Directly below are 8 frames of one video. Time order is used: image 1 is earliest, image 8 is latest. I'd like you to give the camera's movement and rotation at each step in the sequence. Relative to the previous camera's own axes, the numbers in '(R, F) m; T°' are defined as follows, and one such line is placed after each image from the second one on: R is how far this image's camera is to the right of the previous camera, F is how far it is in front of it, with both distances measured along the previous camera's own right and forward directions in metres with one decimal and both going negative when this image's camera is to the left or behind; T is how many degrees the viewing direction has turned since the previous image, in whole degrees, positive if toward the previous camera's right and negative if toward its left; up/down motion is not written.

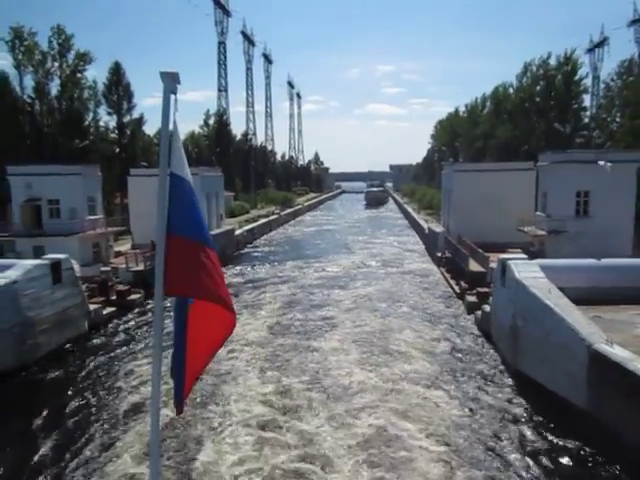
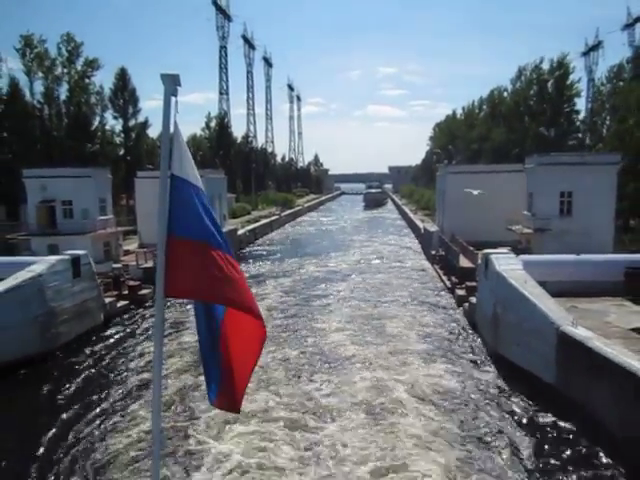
(0.0, -1.0) m; 0°
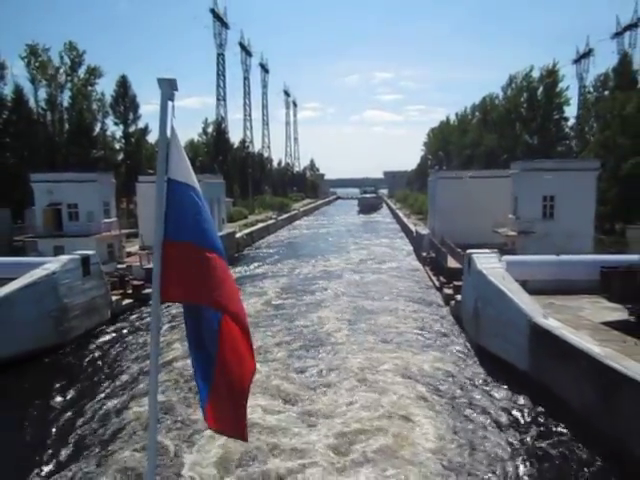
(0.0, -0.9) m; 0°
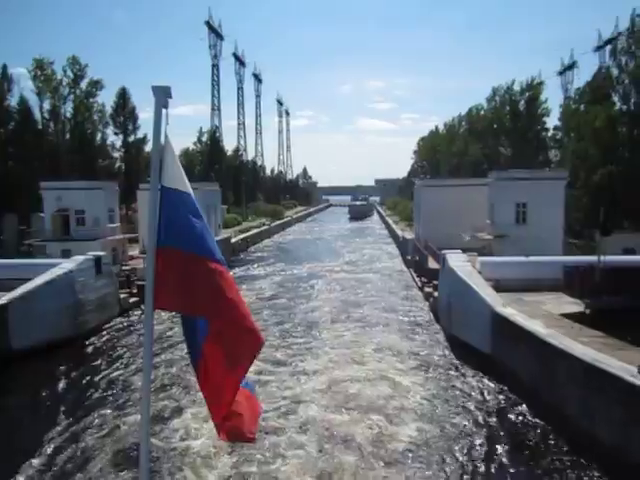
(+0.1, -1.5) m; +1°
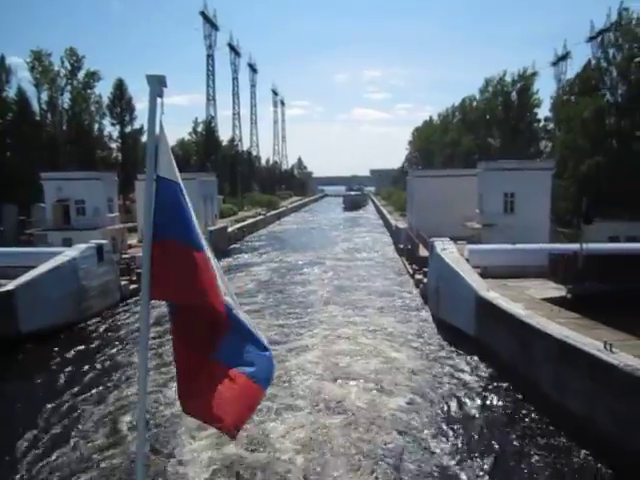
(0.0, -0.6) m; 0°
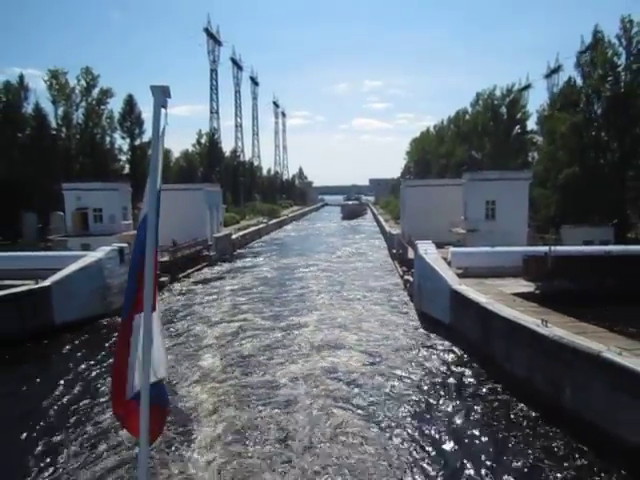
(+0.1, -1.9) m; 0°
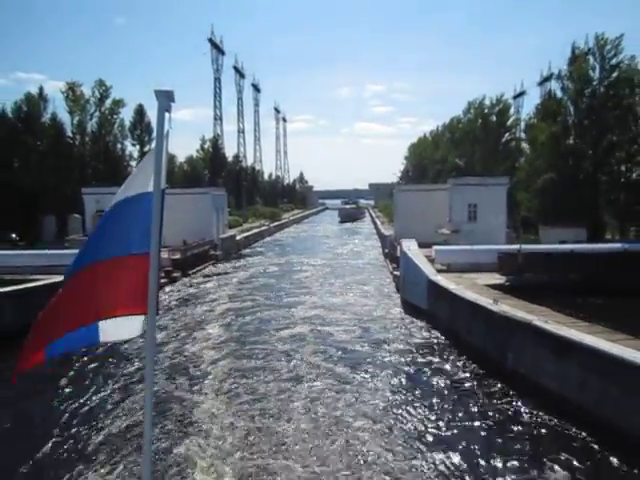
(+0.1, -2.2) m; 0°
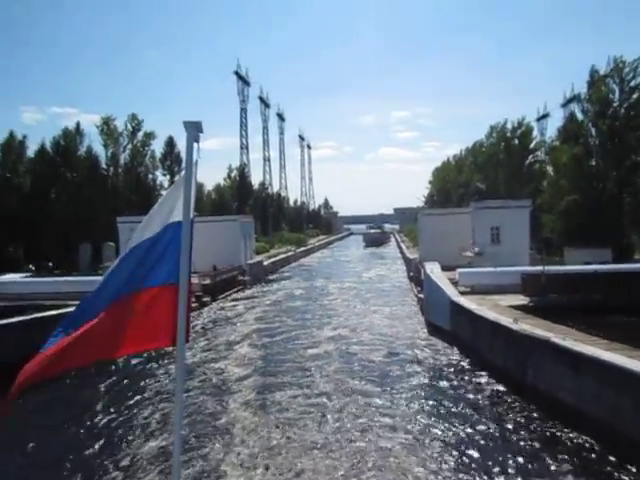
(0.0, -0.6) m; -2°
